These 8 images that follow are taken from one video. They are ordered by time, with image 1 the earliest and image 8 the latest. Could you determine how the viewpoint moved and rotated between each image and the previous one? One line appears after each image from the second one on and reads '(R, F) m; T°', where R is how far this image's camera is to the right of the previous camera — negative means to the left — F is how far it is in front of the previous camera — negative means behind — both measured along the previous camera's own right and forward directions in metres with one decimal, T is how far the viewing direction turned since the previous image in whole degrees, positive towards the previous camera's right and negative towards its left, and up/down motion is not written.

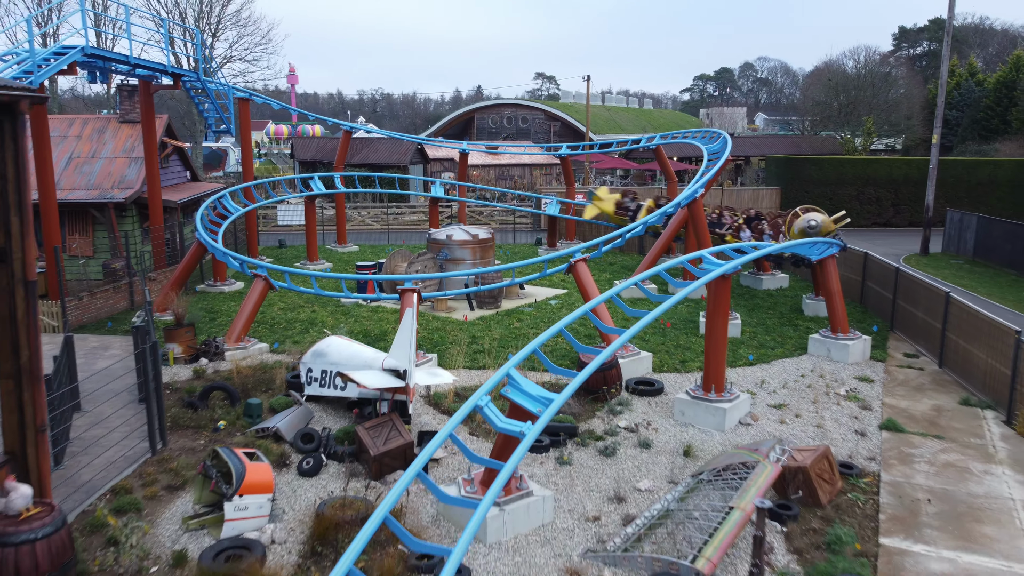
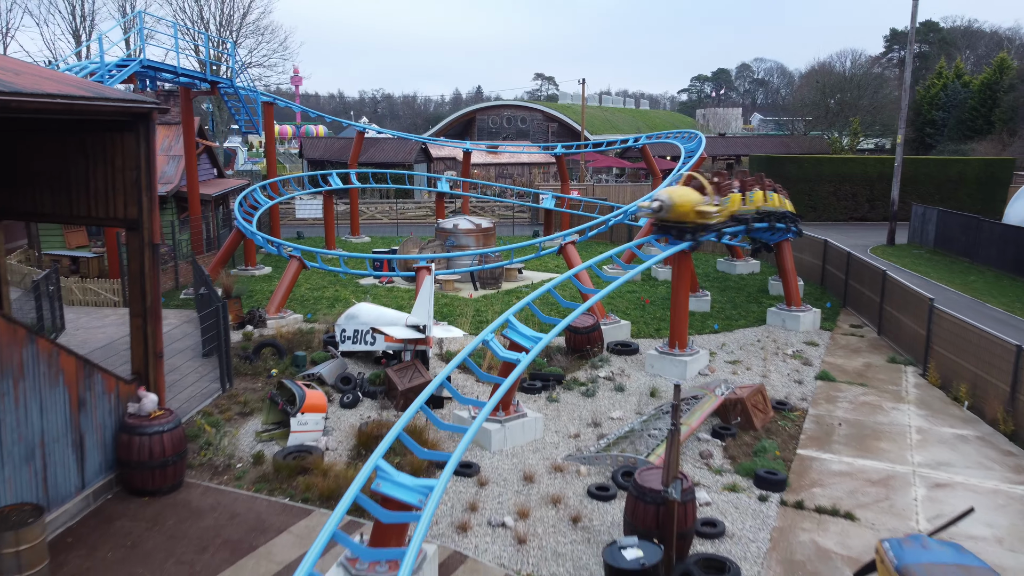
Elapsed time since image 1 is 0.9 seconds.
(0.0, -2.1) m; 0°
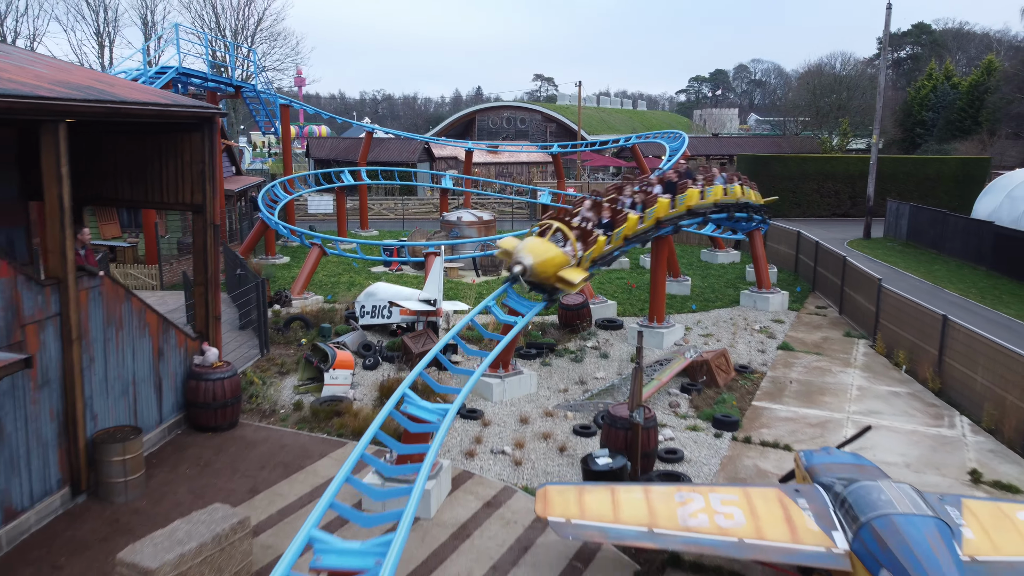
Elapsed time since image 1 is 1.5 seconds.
(0.0, -1.7) m; 0°
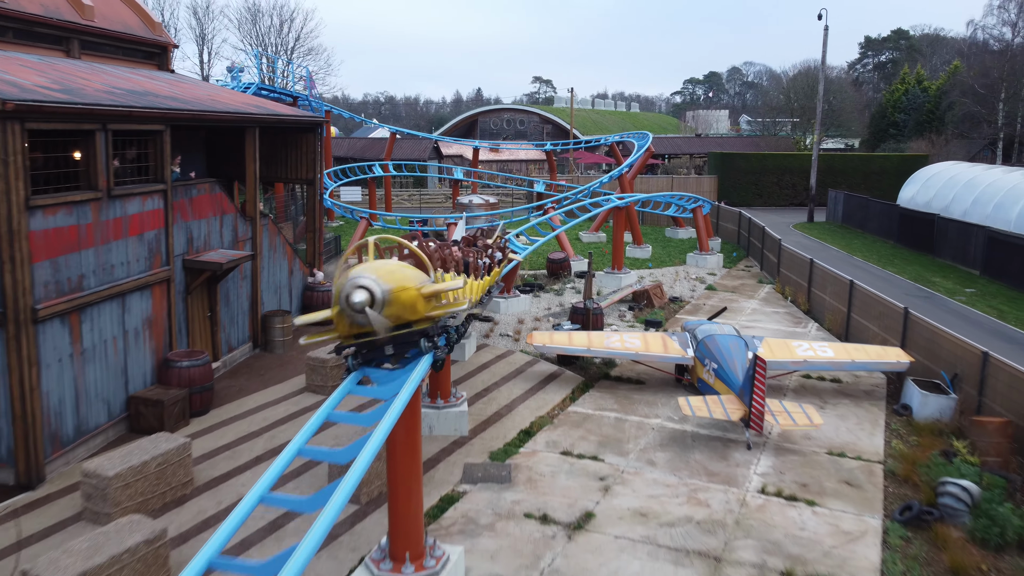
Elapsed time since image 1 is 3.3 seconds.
(0.0, -5.2) m; 0°
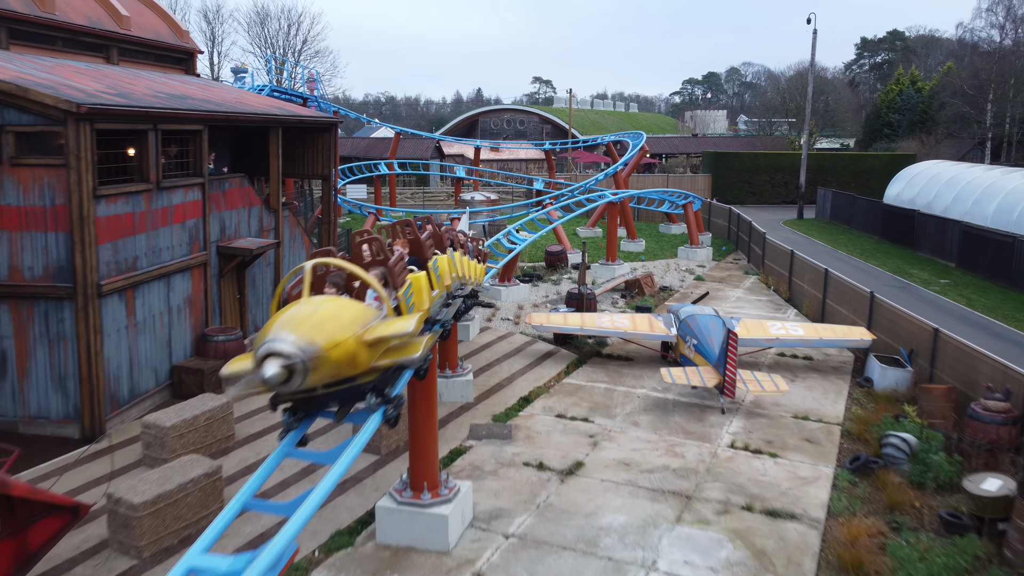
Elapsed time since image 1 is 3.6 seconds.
(0.0, -1.2) m; 0°
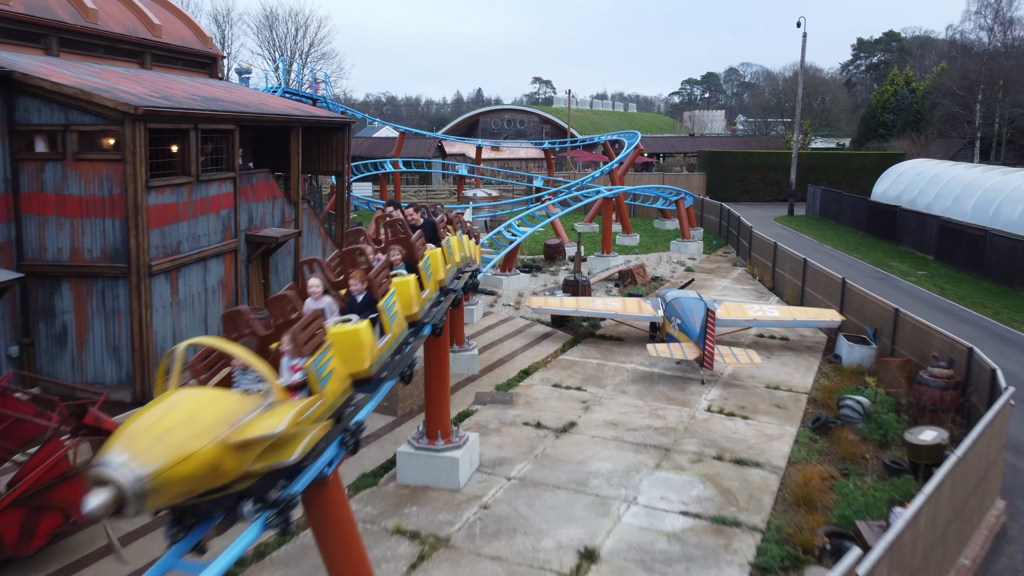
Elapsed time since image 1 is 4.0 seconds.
(0.0, -1.2) m; 0°
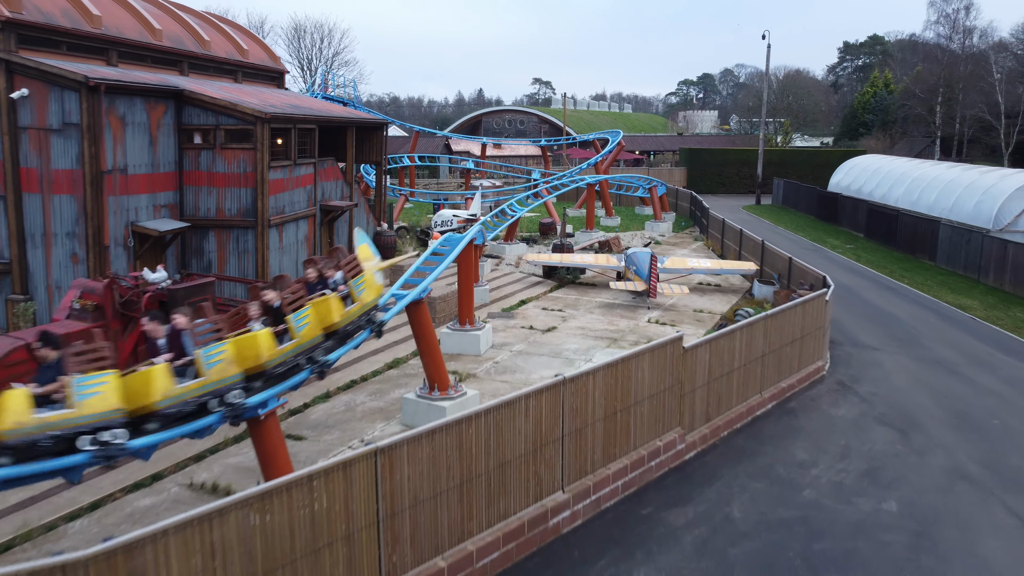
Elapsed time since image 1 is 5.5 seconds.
(0.0, -4.8) m; 0°
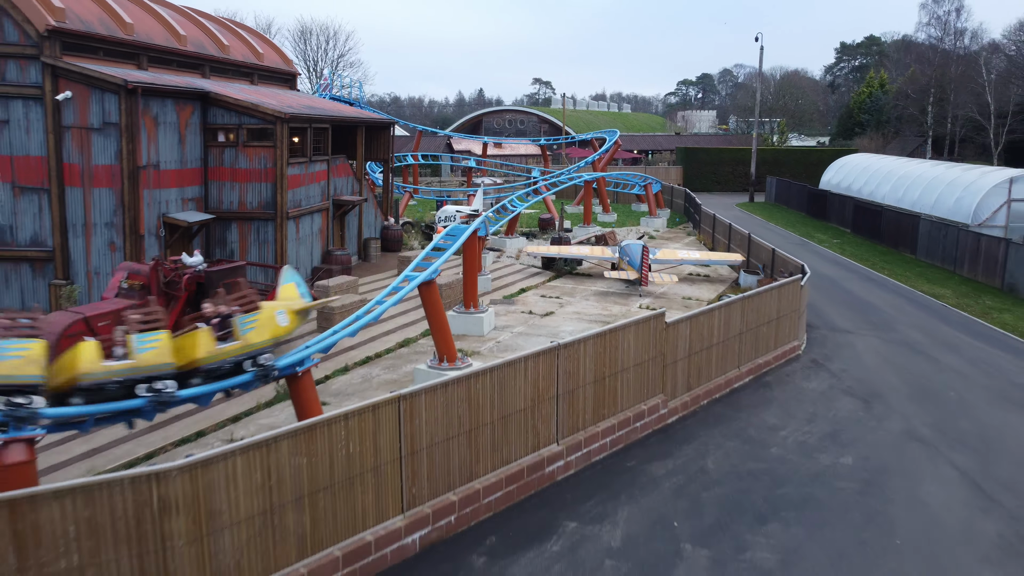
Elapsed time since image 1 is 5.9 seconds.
(0.0, -1.2) m; 0°
